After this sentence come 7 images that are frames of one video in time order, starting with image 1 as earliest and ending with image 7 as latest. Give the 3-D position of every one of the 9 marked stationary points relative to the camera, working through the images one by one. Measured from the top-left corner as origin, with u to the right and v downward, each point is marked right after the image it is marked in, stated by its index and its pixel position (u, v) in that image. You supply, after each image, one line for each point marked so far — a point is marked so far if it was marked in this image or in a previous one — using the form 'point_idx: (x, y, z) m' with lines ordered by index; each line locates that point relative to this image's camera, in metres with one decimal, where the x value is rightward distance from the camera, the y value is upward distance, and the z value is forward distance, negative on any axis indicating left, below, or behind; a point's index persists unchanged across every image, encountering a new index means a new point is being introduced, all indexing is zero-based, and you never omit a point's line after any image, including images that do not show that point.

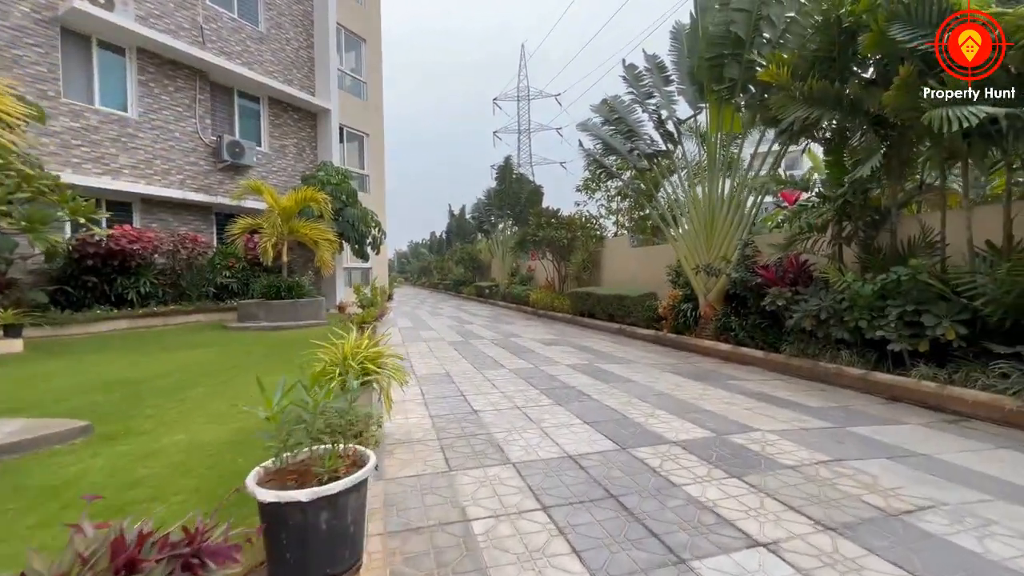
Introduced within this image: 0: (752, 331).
0: (+3.7, -0.7, +7.1) m
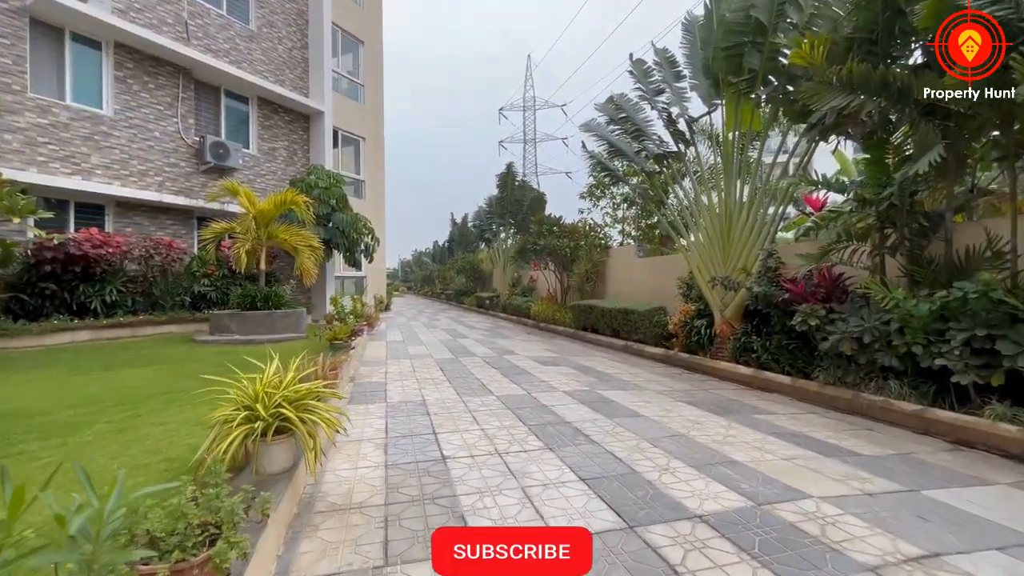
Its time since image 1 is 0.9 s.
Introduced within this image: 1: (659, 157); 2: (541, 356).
0: (+3.6, -0.9, +6.2) m
1: (+2.8, +2.5, +8.8) m
2: (+0.6, -1.3, +8.5) m
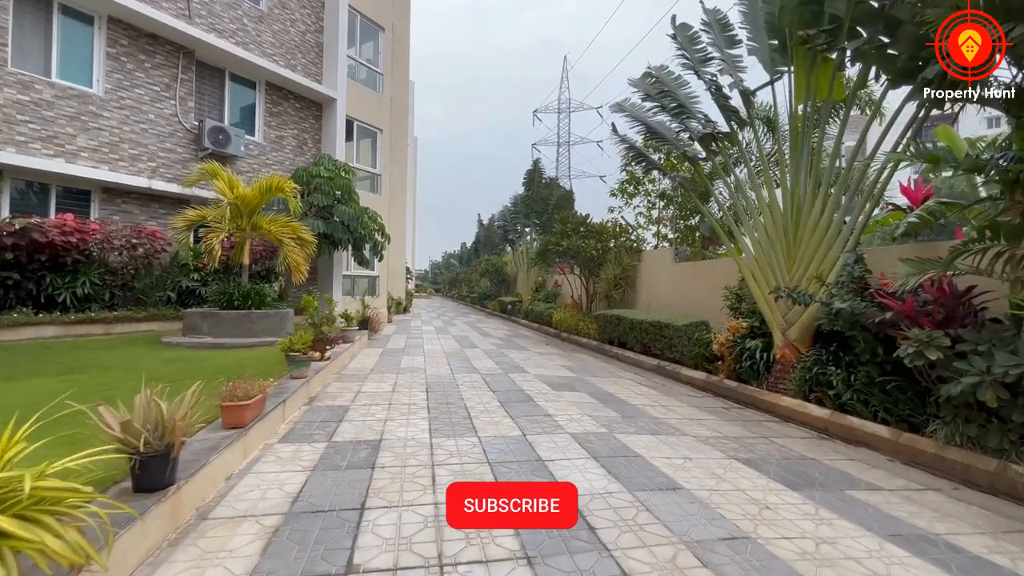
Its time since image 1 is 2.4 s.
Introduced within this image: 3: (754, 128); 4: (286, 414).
0: (+3.6, -1.0, +4.6) m
1: (+3.0, +2.3, +7.2) m
2: (+0.7, -1.4, +7.1) m
3: (+3.8, +2.5, +7.2) m
4: (-2.1, -1.2, +4.3) m
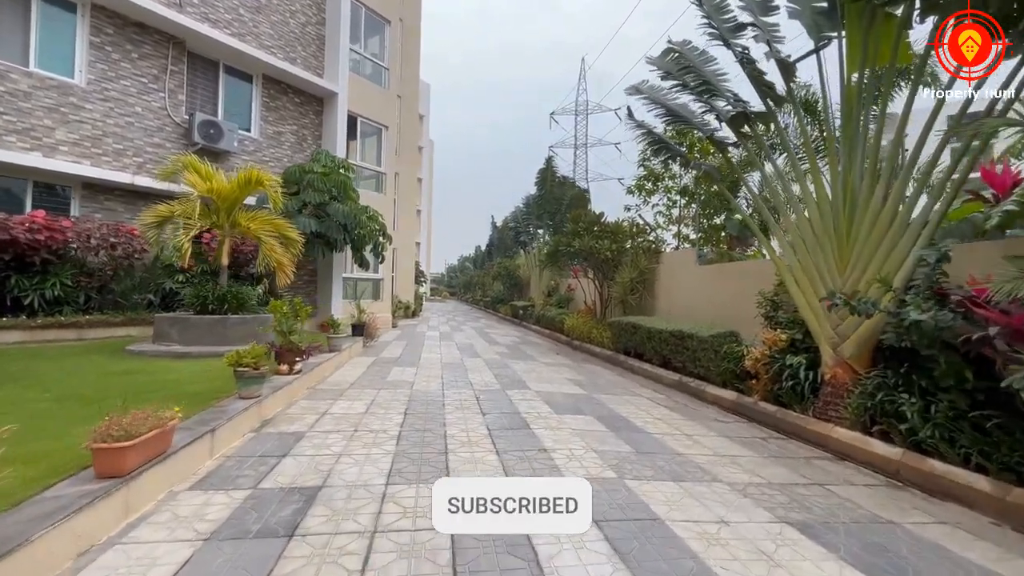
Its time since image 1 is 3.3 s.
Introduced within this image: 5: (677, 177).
0: (+3.4, -1.1, +3.5) m
1: (+3.0, +2.2, +6.2) m
2: (+0.6, -1.4, +6.2) m
3: (+3.8, +2.4, +6.2) m
4: (-2.3, -1.2, +3.5) m
5: (+4.3, +2.8, +11.9) m
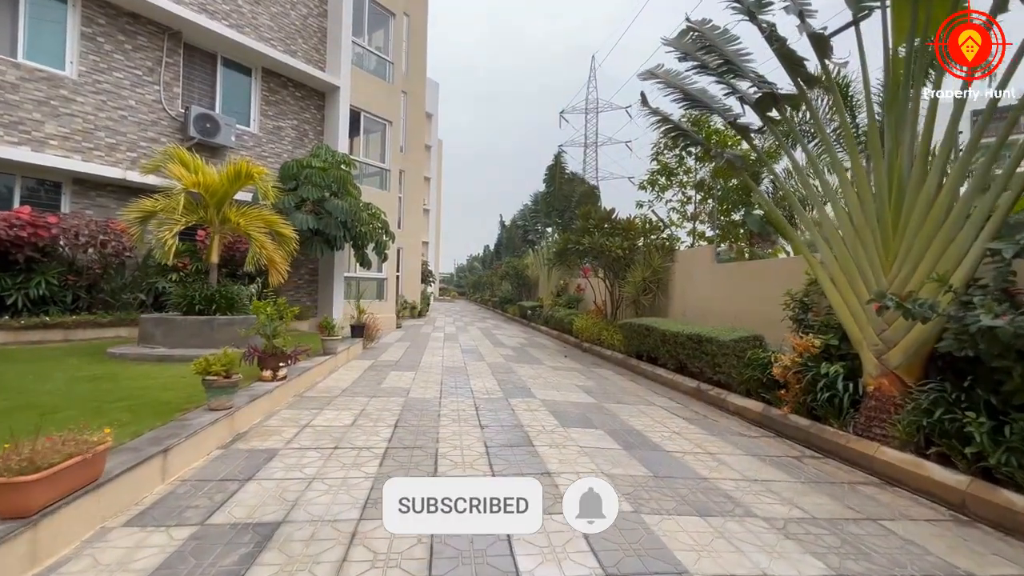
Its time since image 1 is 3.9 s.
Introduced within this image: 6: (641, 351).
0: (+3.4, -1.1, +3.0) m
1: (+3.1, +2.2, +5.7) m
2: (+0.7, -1.4, +5.7) m
3: (+3.8, +2.4, +5.6) m
4: (-2.3, -1.2, +3.0) m
5: (+4.5, +2.8, +11.3) m
6: (+2.5, -1.2, +8.9) m
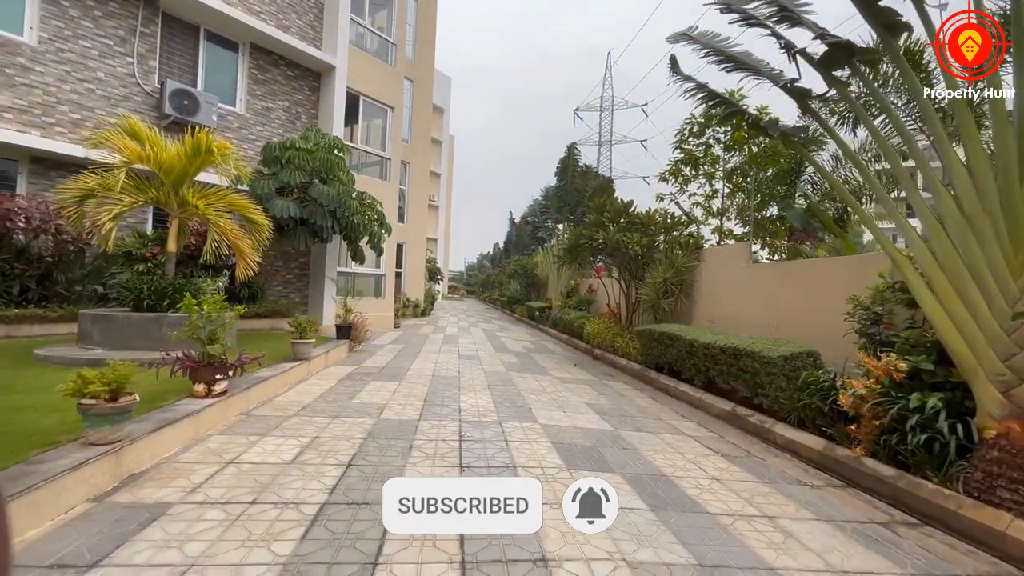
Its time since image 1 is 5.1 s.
0: (+3.3, -1.2, +1.8) m
1: (+3.1, +2.2, +4.5) m
2: (+0.6, -1.4, +4.6) m
3: (+3.8, +2.4, +4.4) m
4: (-2.4, -1.1, +2.0) m
5: (+4.6, +2.8, +10.2) m
6: (+2.5, -1.3, +7.7) m
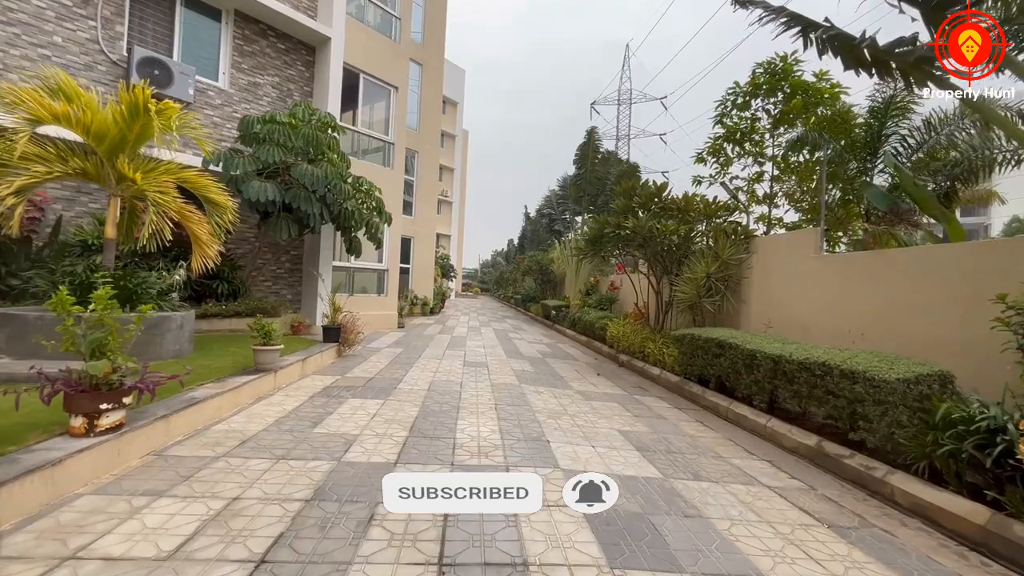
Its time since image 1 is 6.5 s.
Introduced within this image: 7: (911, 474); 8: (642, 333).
0: (+3.3, -1.1, +0.4) m
1: (+3.2, +2.2, +3.1) m
2: (+0.7, -1.4, +3.2) m
3: (+3.9, +2.4, +3.0) m
4: (-2.4, -1.1, +0.8) m
5: (+4.9, +2.8, +8.7) m
6: (+2.7, -1.2, +6.4) m
7: (+3.0, -1.4, +3.5) m
8: (+2.5, -0.9, +9.0) m
